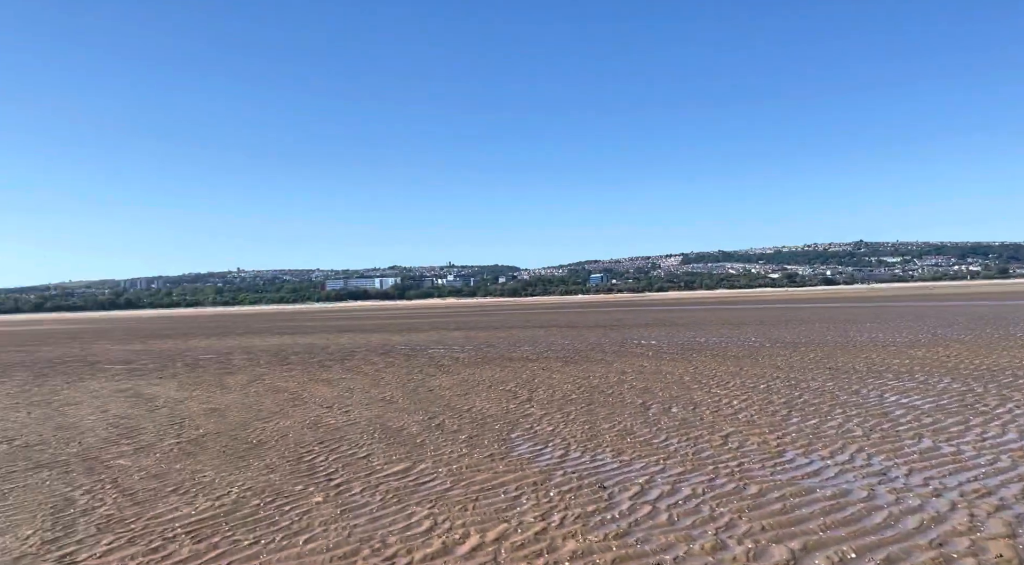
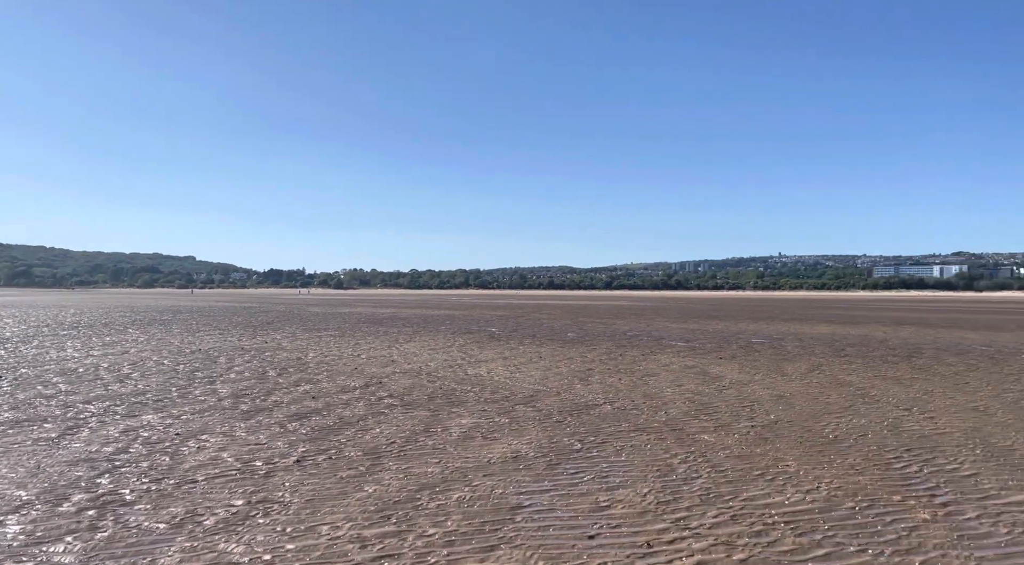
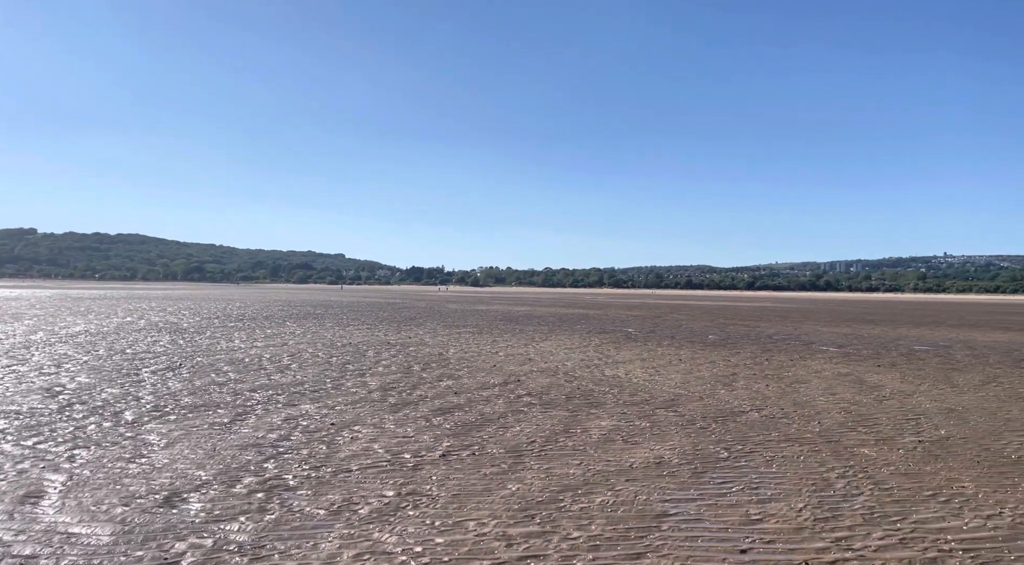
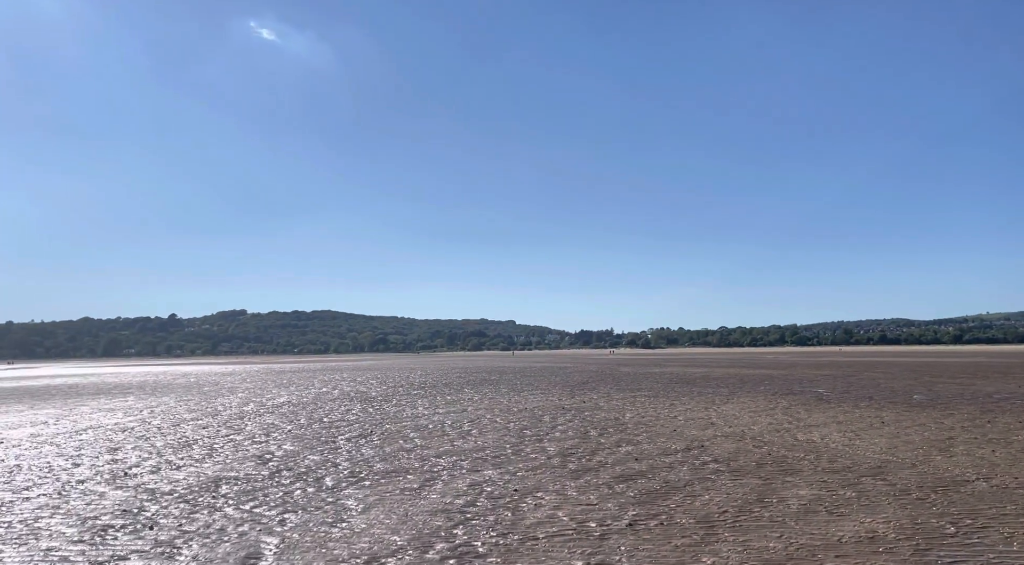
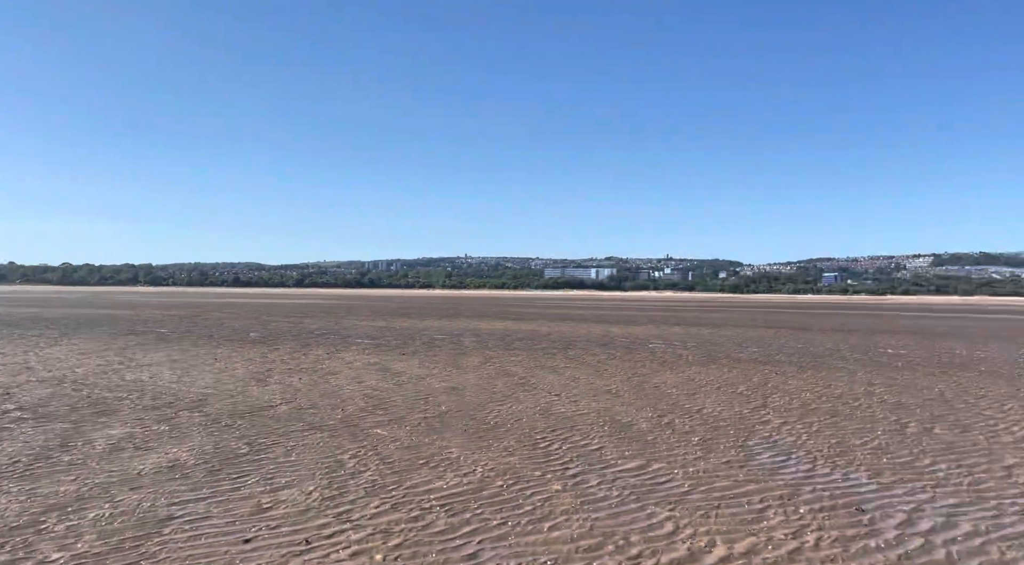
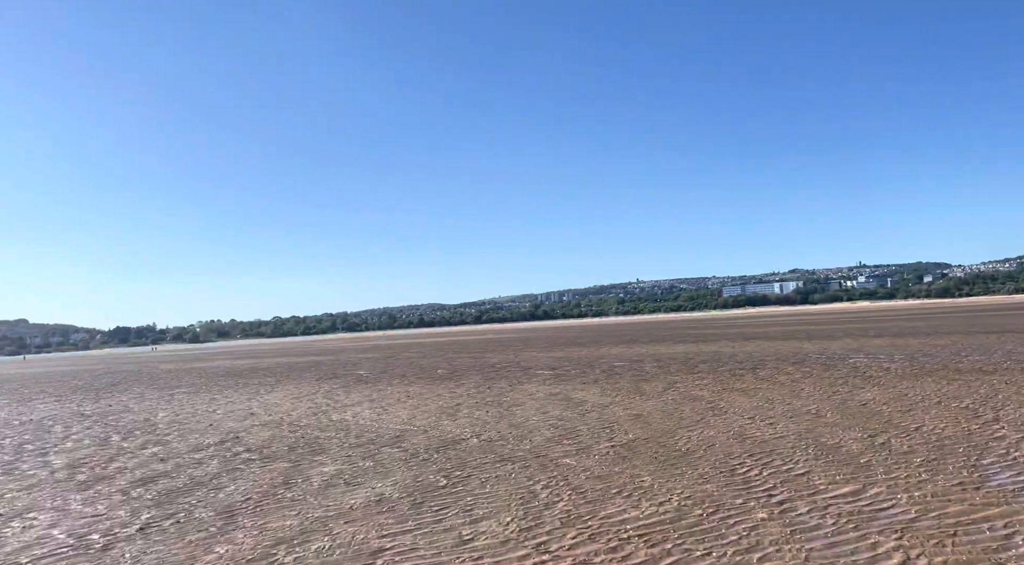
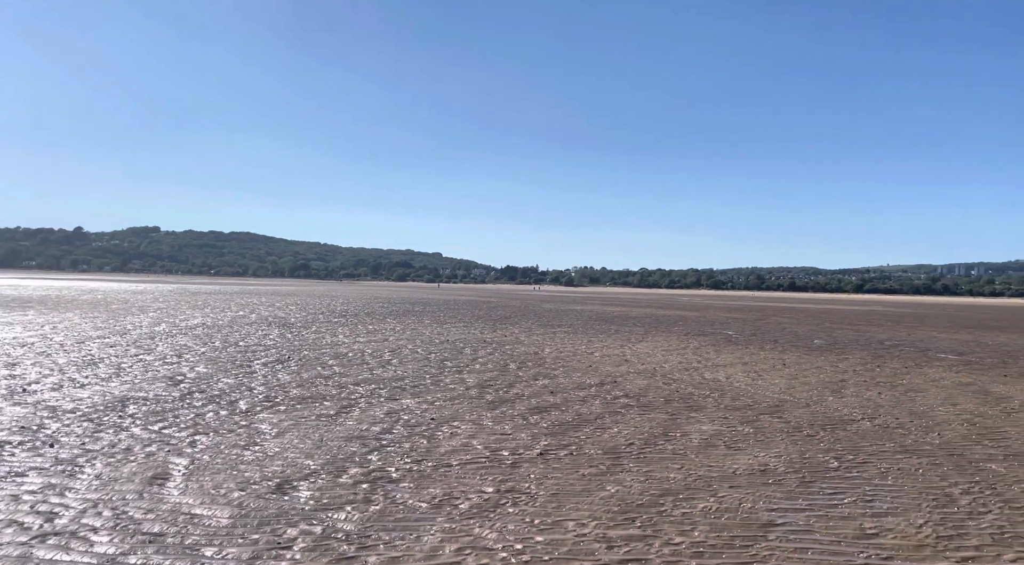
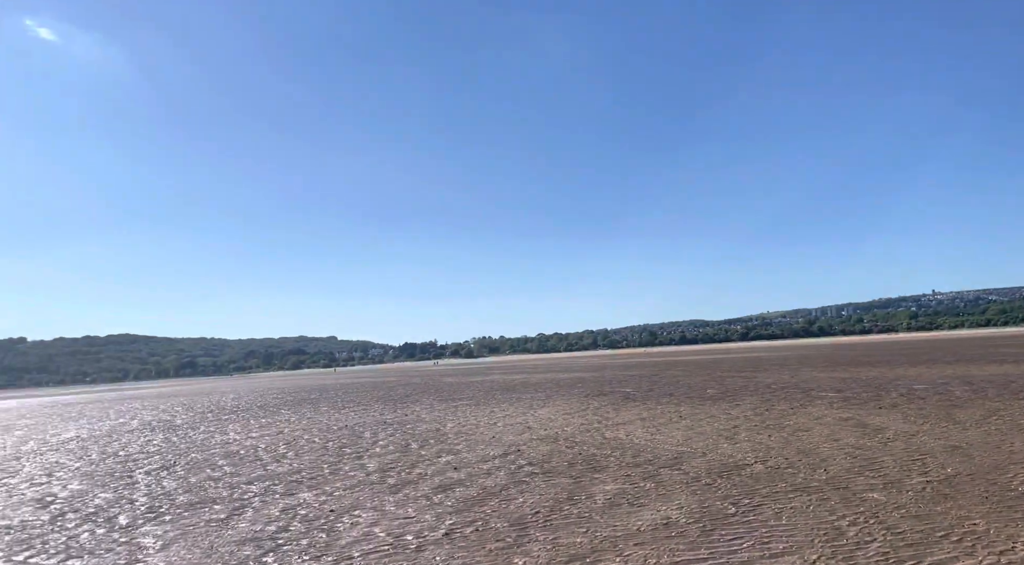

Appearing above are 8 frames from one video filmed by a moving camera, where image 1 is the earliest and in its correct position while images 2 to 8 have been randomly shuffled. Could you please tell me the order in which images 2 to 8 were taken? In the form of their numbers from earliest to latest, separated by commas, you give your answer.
6, 8, 4, 7, 3, 2, 5
